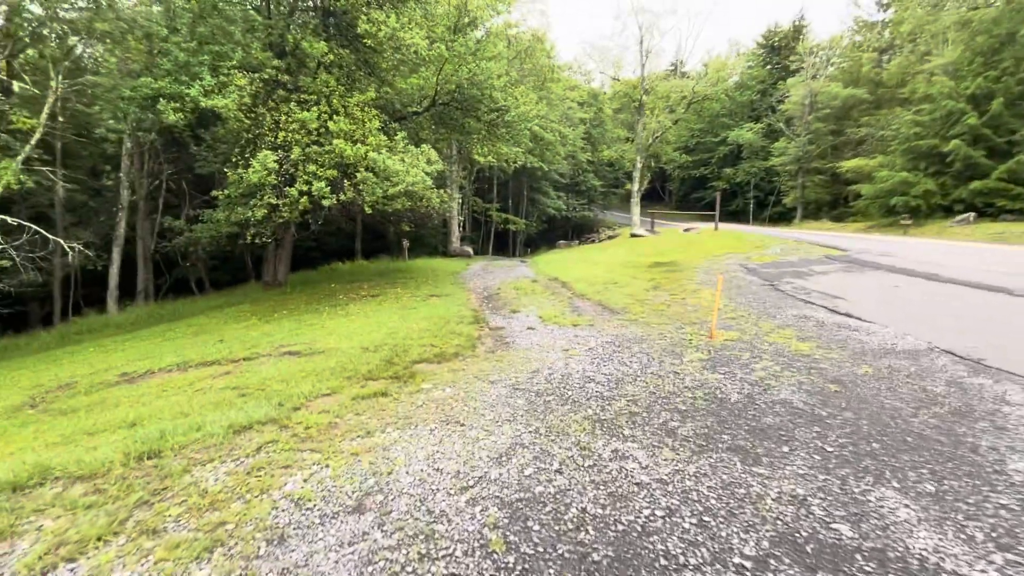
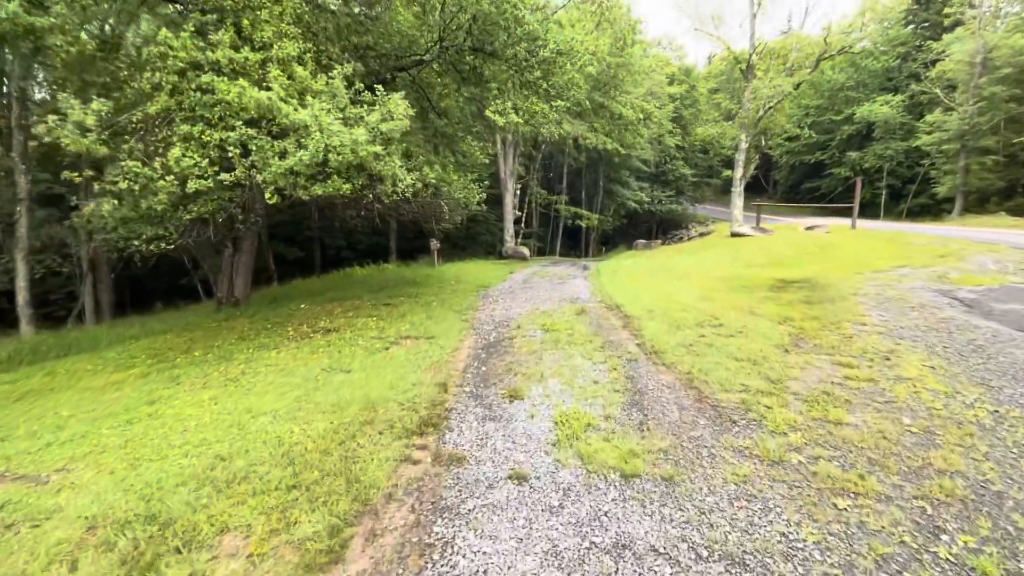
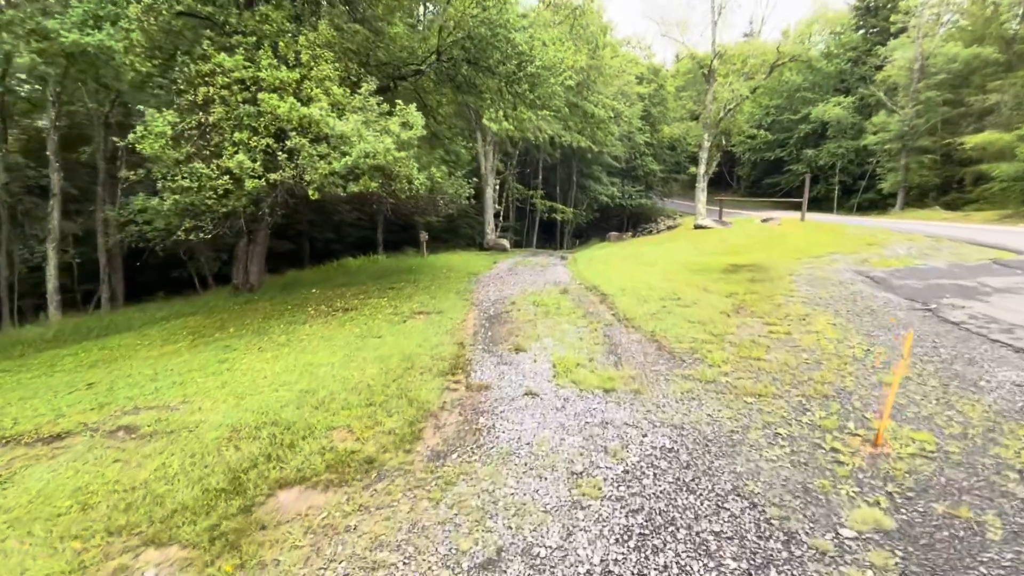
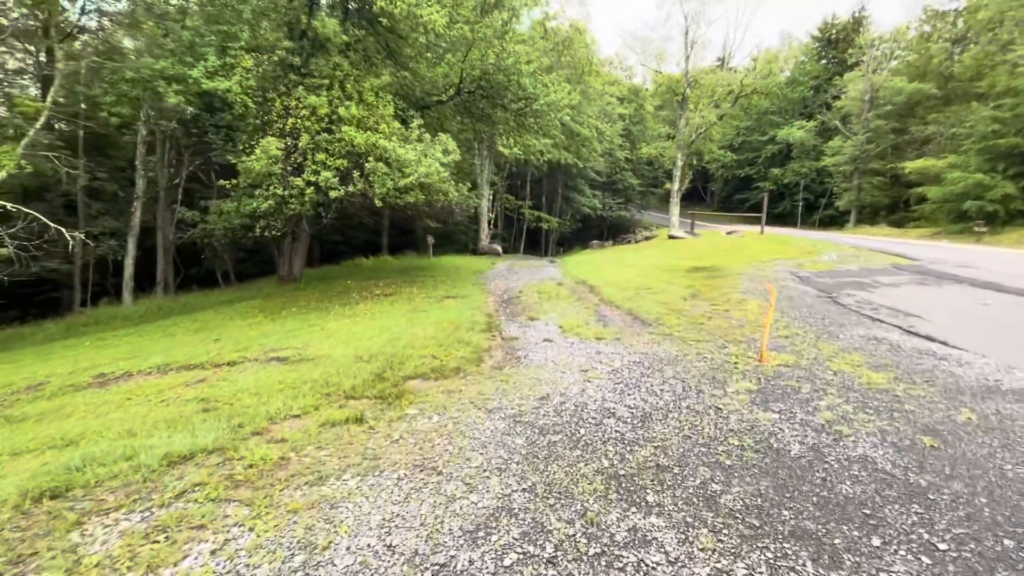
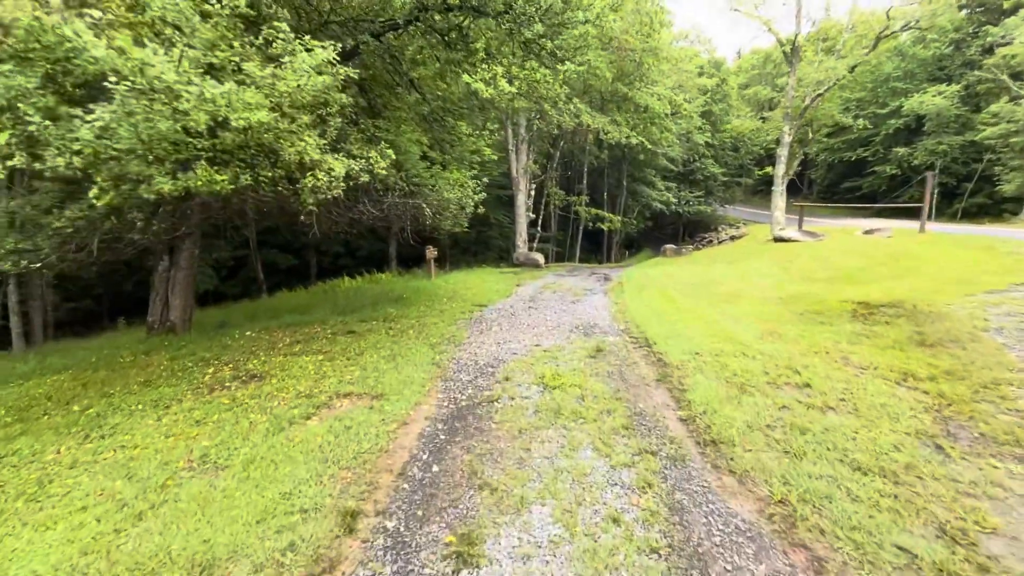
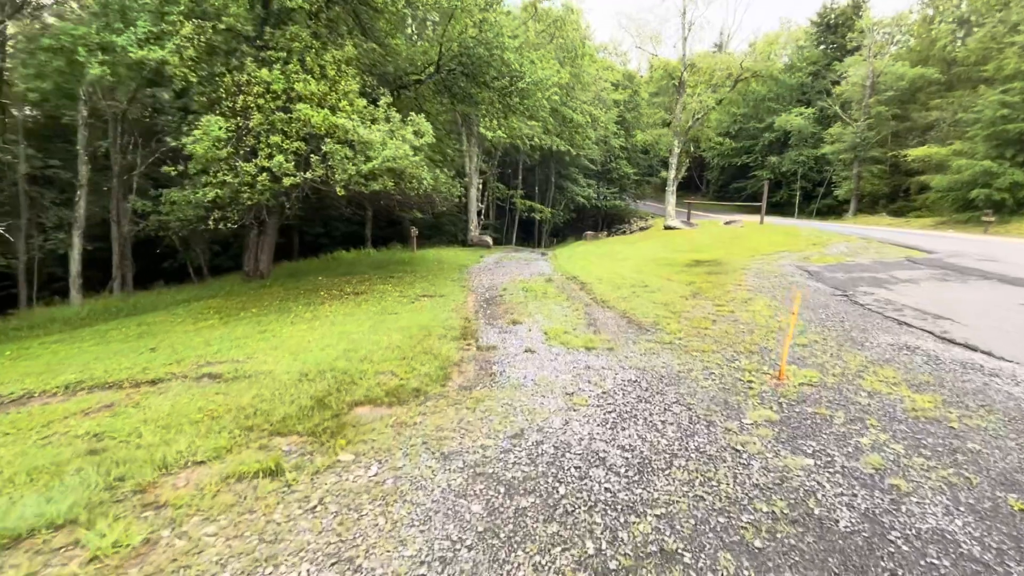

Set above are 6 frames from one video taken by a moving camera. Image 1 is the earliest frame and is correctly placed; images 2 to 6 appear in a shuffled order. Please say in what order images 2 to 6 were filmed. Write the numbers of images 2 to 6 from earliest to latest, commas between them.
4, 6, 3, 2, 5
